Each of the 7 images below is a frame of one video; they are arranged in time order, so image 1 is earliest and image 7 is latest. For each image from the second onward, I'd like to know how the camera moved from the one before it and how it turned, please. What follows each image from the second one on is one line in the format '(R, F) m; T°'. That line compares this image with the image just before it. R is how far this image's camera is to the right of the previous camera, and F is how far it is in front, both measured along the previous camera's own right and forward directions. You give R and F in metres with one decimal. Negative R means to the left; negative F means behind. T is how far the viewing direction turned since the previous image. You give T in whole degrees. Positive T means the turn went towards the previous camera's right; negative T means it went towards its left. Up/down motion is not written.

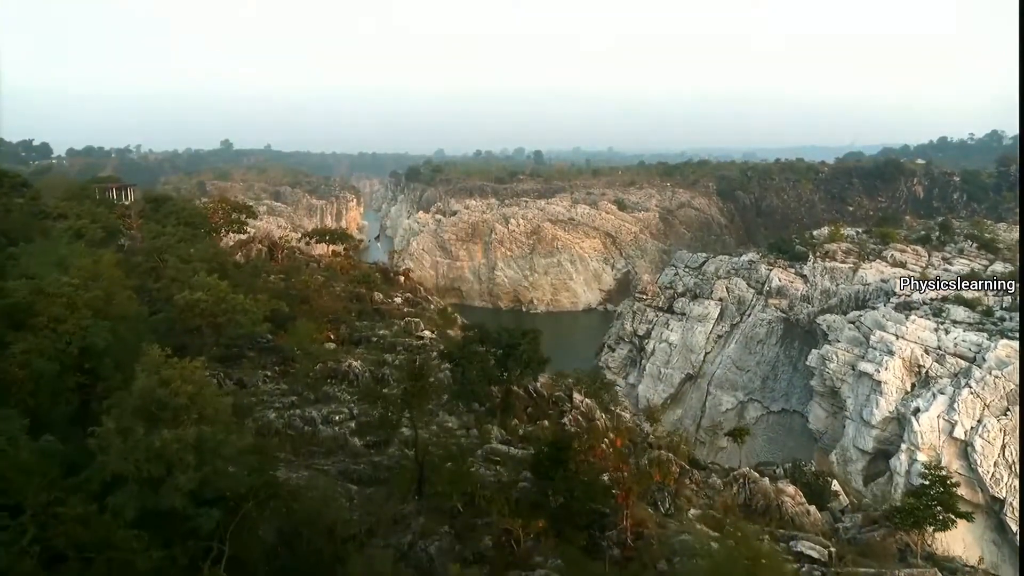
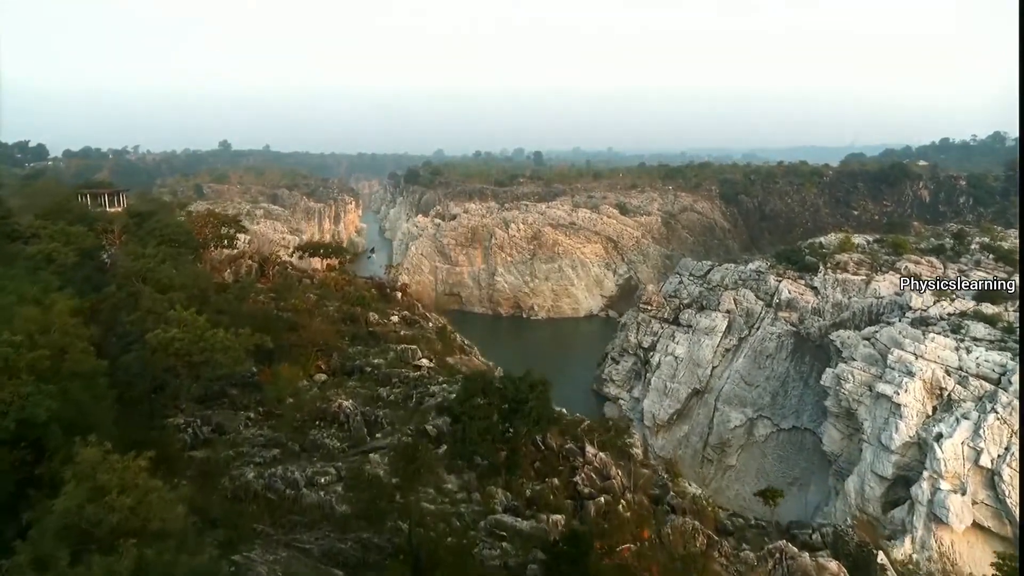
(0.0, +0.5) m; 0°
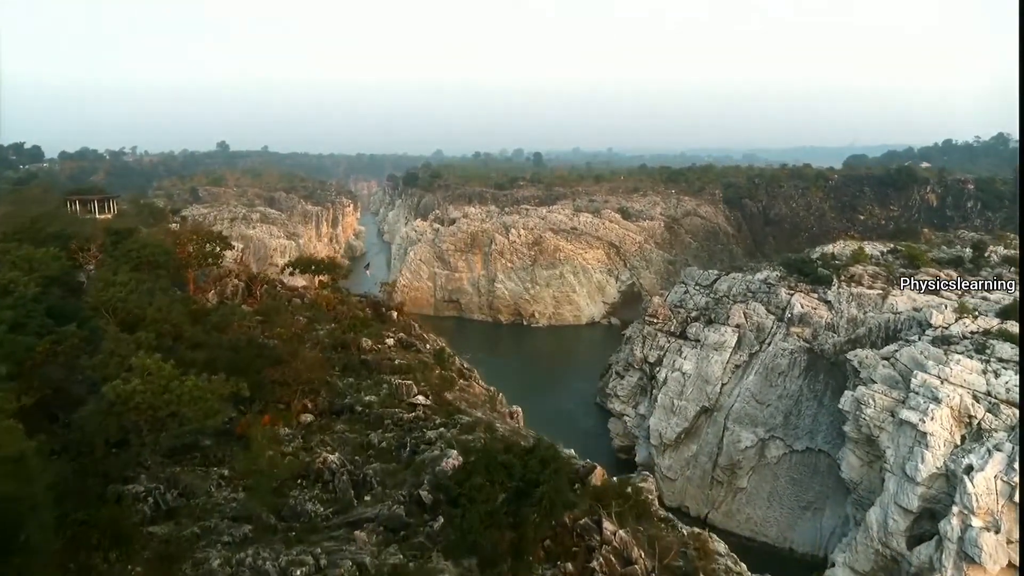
(0.0, +0.6) m; 0°
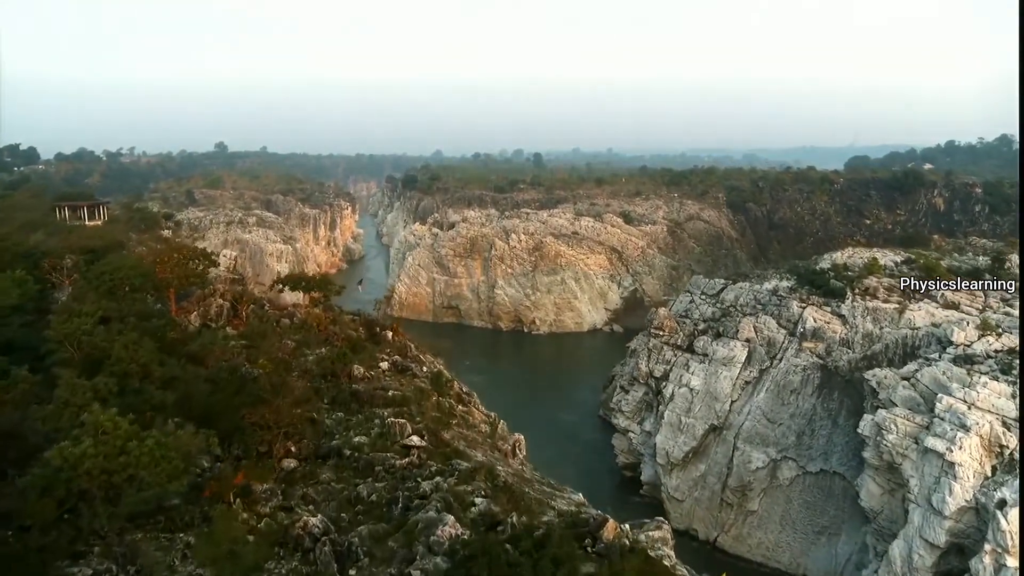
(0.0, +0.6) m; 0°
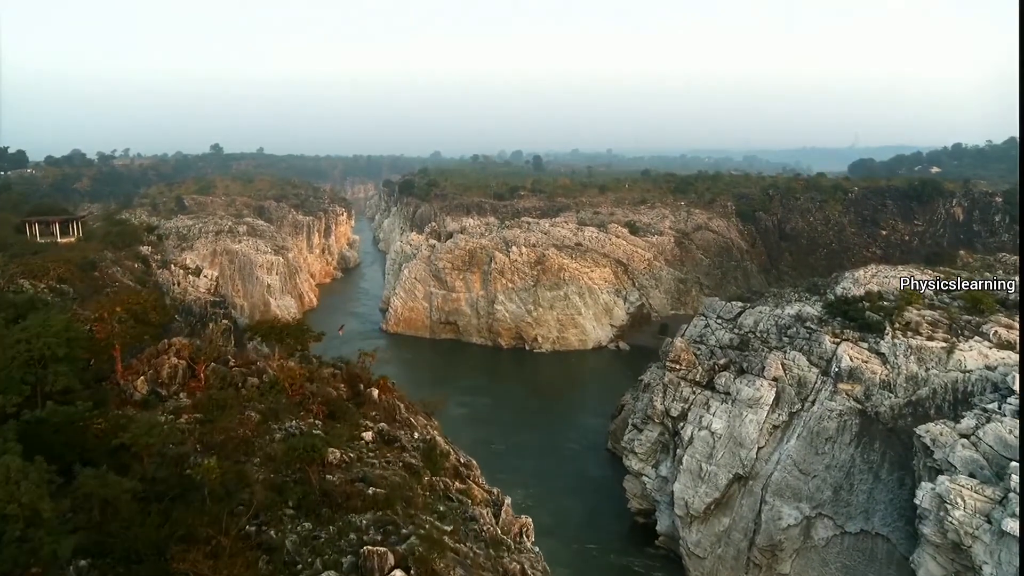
(-0.1, +1.5) m; 0°
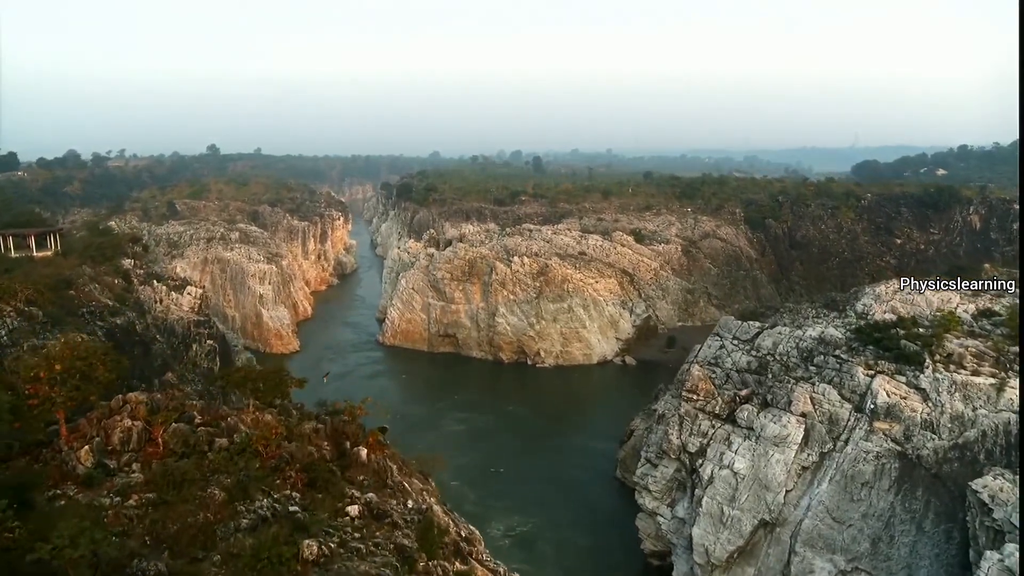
(-0.1, +1.2) m; 0°
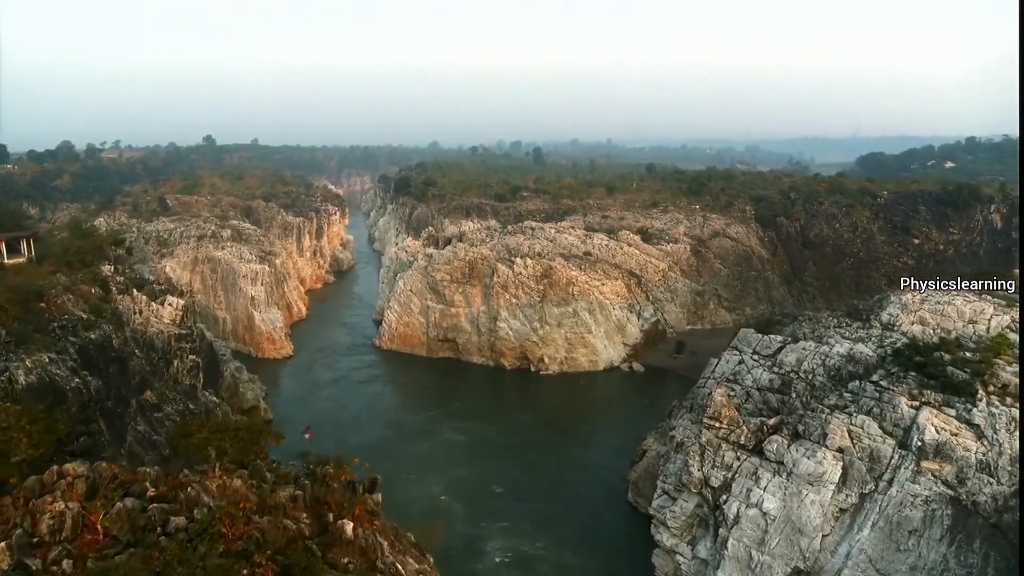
(-0.1, +1.3) m; 0°
